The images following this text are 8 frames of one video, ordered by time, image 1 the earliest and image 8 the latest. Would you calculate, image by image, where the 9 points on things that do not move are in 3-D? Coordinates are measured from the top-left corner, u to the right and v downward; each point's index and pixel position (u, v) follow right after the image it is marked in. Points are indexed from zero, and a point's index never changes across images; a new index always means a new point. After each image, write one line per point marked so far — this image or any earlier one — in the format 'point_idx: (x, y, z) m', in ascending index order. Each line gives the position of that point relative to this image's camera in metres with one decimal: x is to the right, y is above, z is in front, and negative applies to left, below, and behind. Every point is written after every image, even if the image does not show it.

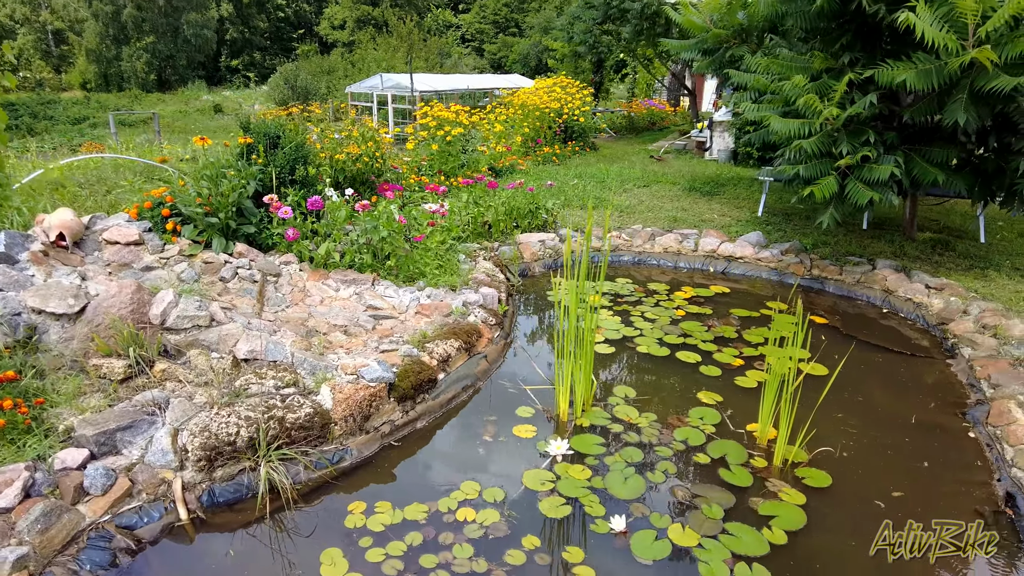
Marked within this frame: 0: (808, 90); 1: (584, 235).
0: (+1.9, +1.2, +4.1) m
1: (+0.5, +0.4, +5.1) m
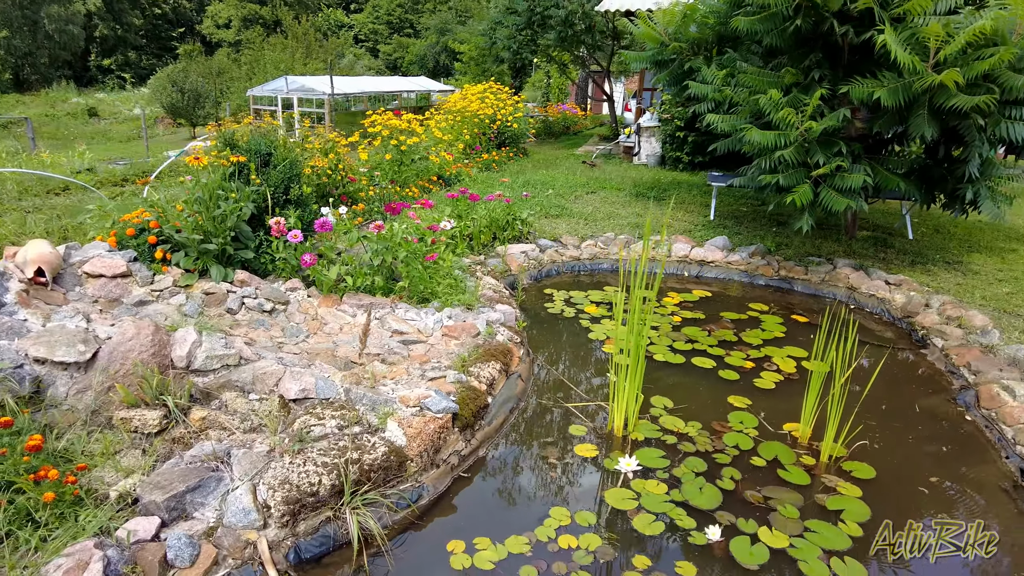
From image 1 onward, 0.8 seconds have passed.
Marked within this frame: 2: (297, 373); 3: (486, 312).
0: (+1.8, +1.2, +4.3) m
1: (+0.4, +0.3, +5.1) m
2: (-0.8, -0.3, +2.6) m
3: (-0.1, -0.1, +3.5) m
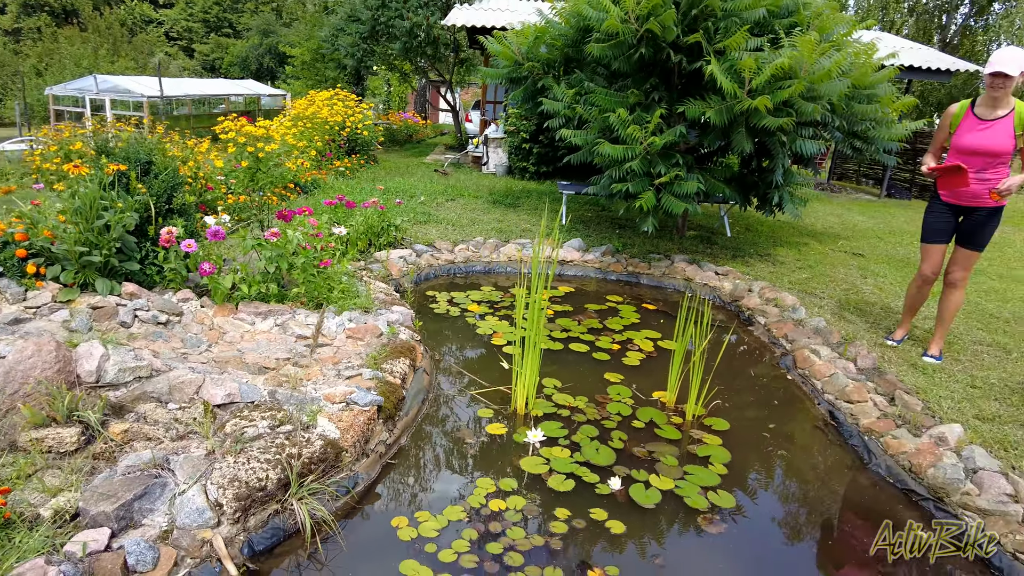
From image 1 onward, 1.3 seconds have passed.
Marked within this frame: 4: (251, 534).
0: (+0.9, +1.3, +5.0) m
1: (-0.7, +0.3, +5.4) m
2: (-1.2, -0.4, +2.6) m
3: (-0.7, -0.1, +3.7) m
4: (-0.8, -0.8, +2.1) m
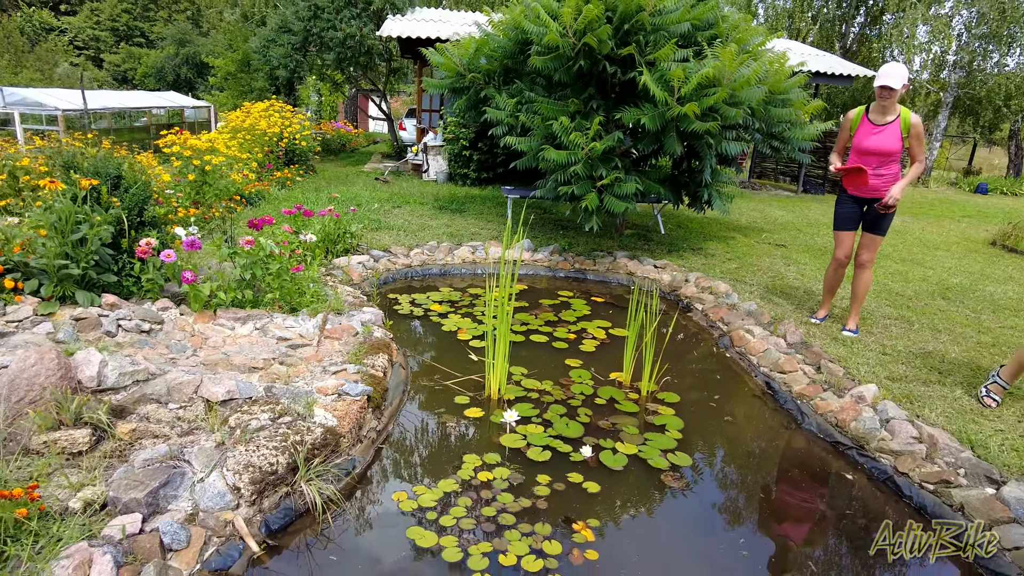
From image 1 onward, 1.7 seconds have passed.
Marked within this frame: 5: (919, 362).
0: (+0.5, +1.3, +5.3) m
1: (-1.1, +0.3, +5.6) m
2: (-1.3, -0.4, +2.8) m
3: (-0.9, -0.2, +3.9) m
4: (-0.9, -0.8, +2.3) m
5: (+2.4, -0.4, +3.9) m
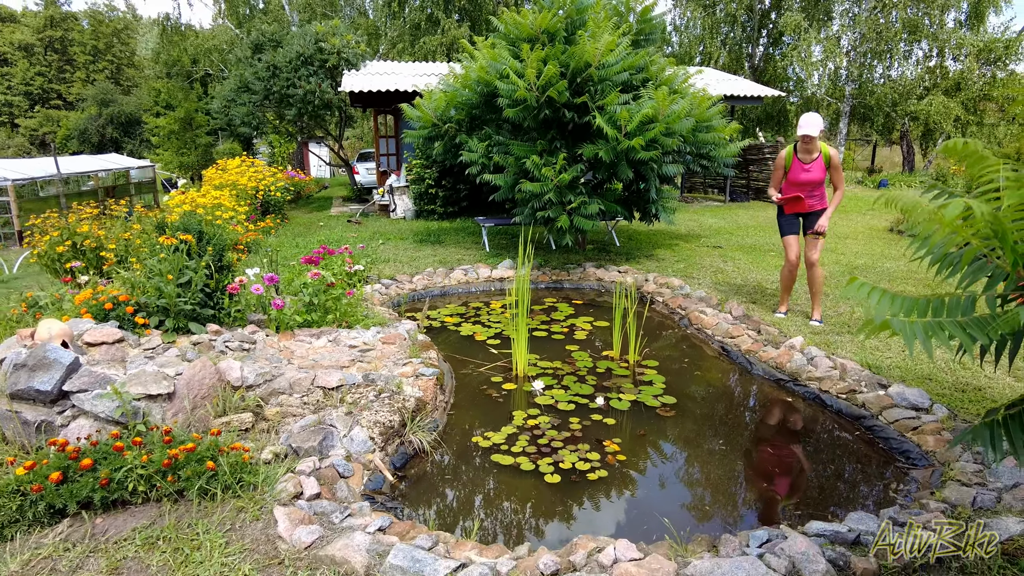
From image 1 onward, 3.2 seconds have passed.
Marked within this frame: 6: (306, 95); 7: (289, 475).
0: (+0.3, +1.2, +6.4) m
1: (-1.2, +0.1, +6.5) m
2: (-1.1, -0.5, +3.7) m
3: (-0.9, -0.3, +4.8) m
4: (-0.6, -0.8, +3.2) m
5: (+2.5, -0.3, +5.1) m
6: (-4.2, +3.9, +13.2) m
7: (-1.0, -0.8, +2.8) m
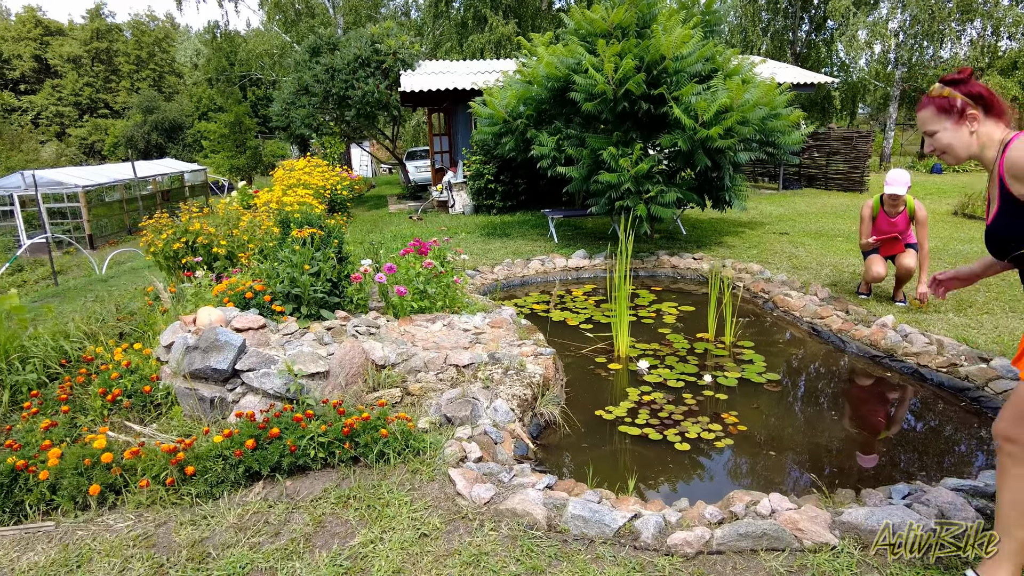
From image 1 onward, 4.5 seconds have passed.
0: (+1.1, +1.4, +6.7) m
1: (-0.3, +0.2, +6.8) m
2: (-0.4, -0.4, +4.0) m
3: (-0.1, -0.2, +5.1) m
4: (+0.1, -0.7, +3.5) m
5: (+3.3, -0.1, +5.2) m
6: (-3.1, +4.0, +13.6) m
7: (-0.3, -0.7, +3.1) m
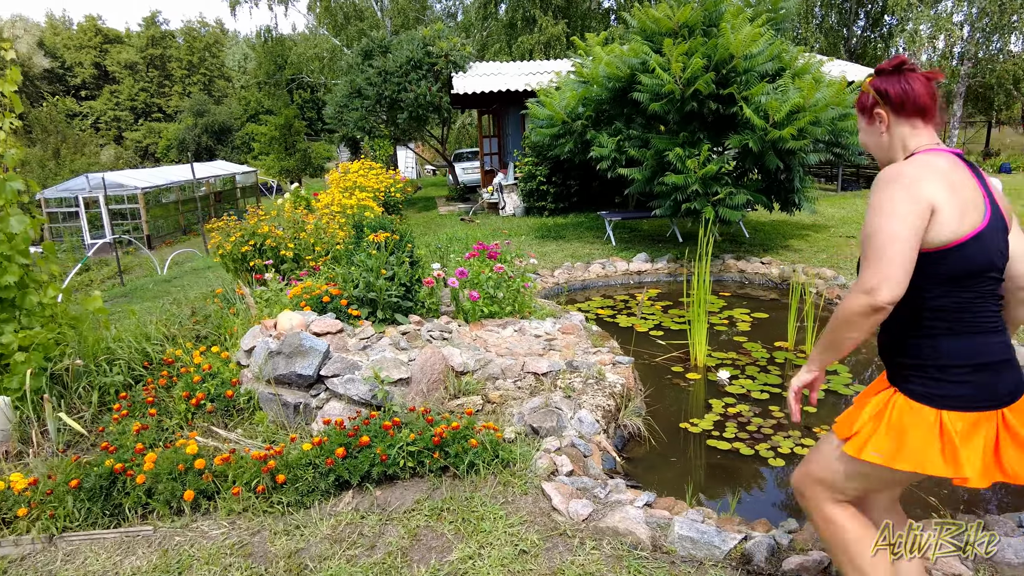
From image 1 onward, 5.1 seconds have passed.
0: (+1.7, +1.3, +6.5) m
1: (+0.3, +0.1, +6.7) m
2: (+0.1, -0.4, +3.9) m
3: (+0.4, -0.2, +5.0) m
4: (+0.5, -0.8, +3.4) m
5: (+3.8, -0.2, +4.9) m
6: (-2.0, +4.0, +13.6) m
7: (+0.1, -0.8, +3.0) m
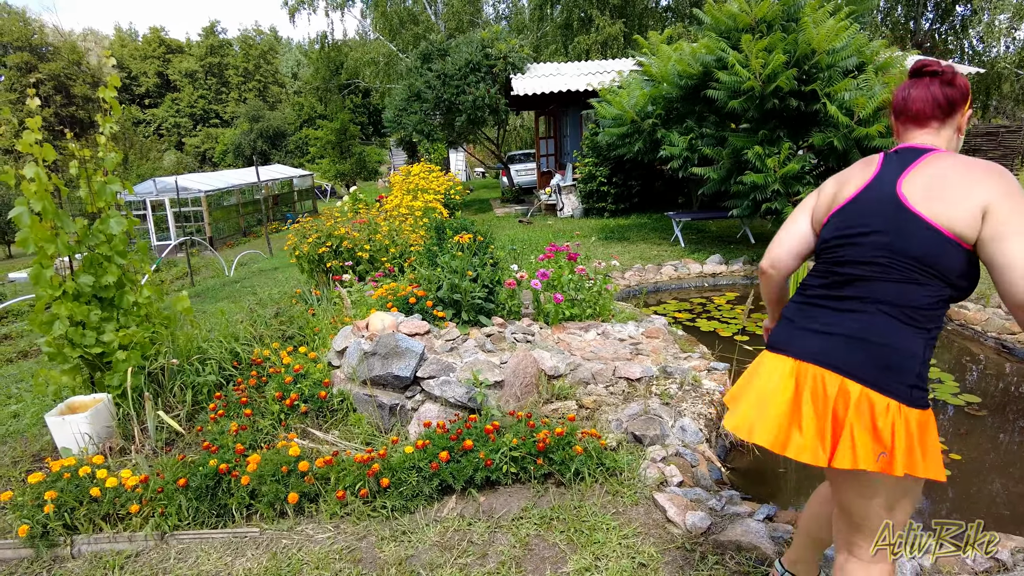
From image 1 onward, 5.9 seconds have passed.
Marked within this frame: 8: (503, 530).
0: (+2.4, +1.3, +6.3) m
1: (+1.0, +0.1, +6.6) m
2: (+0.6, -0.5, +3.8) m
3: (+1.0, -0.2, +4.9) m
4: (+1.0, -0.8, +3.3) m
5: (+4.4, -0.2, +4.6) m
6: (-0.8, +4.0, +13.7) m
7: (+0.6, -0.8, +2.9) m
8: (0.0, -1.0, +2.6) m
